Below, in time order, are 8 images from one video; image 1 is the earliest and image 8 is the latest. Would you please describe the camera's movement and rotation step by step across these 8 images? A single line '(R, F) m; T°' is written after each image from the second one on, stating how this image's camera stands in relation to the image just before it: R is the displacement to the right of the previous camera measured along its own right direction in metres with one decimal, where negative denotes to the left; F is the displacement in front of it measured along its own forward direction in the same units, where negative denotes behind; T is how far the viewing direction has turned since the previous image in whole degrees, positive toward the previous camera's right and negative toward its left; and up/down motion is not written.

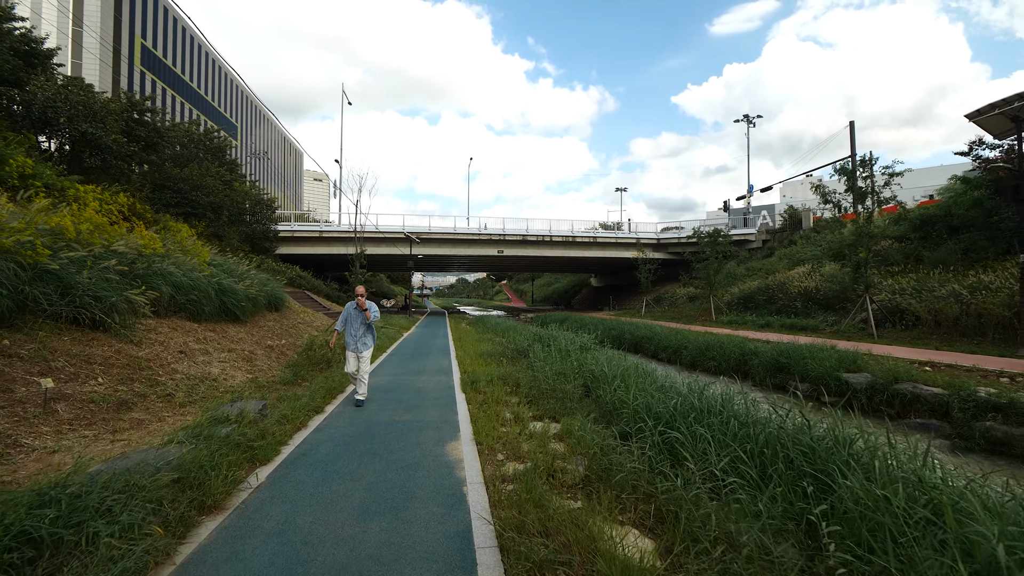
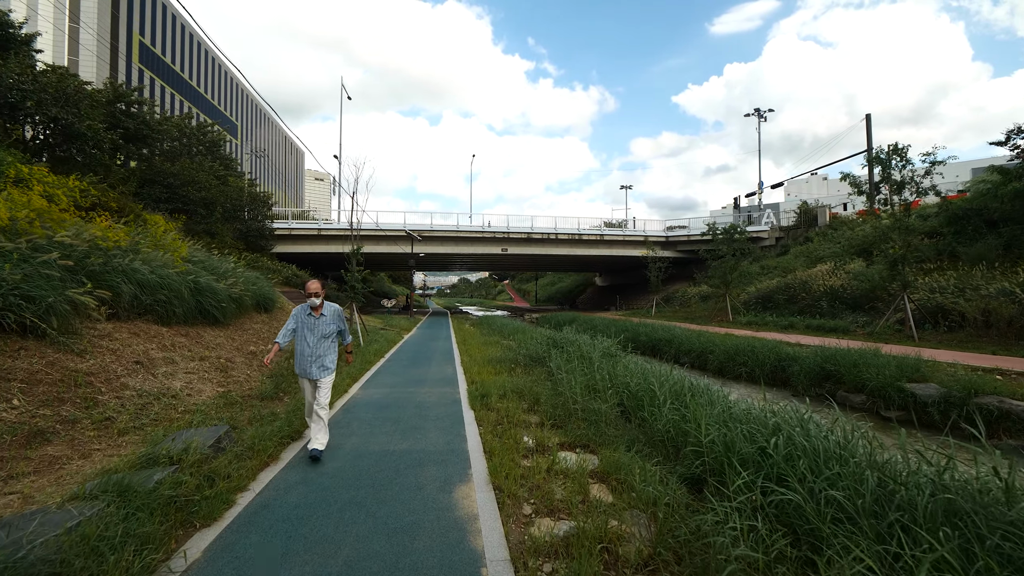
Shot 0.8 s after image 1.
(-0.2, +1.2) m; 0°
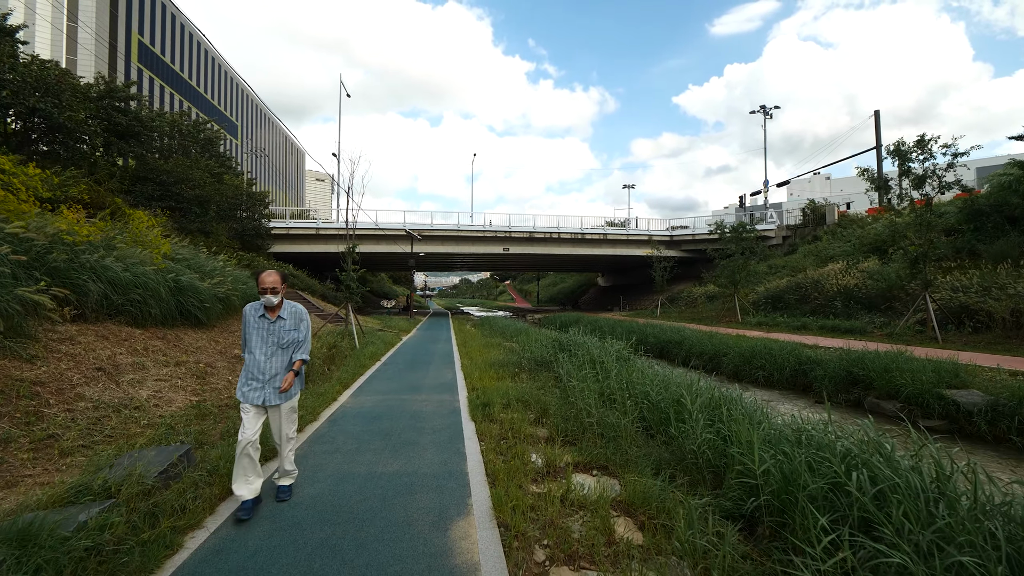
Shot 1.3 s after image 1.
(0.0, +0.7) m; 0°
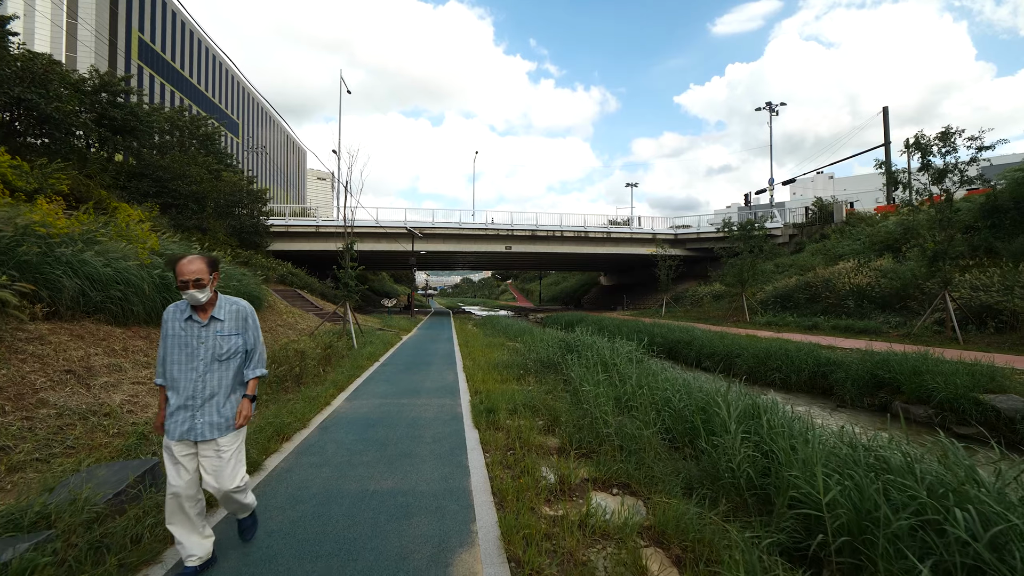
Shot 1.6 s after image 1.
(-0.1, +0.5) m; 0°
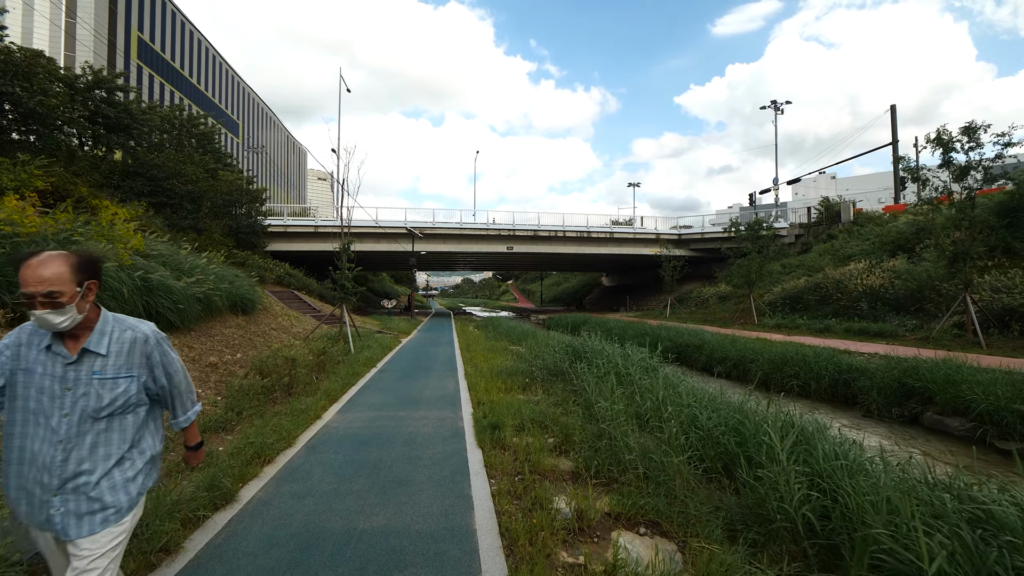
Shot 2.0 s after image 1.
(-0.1, +0.5) m; 0°
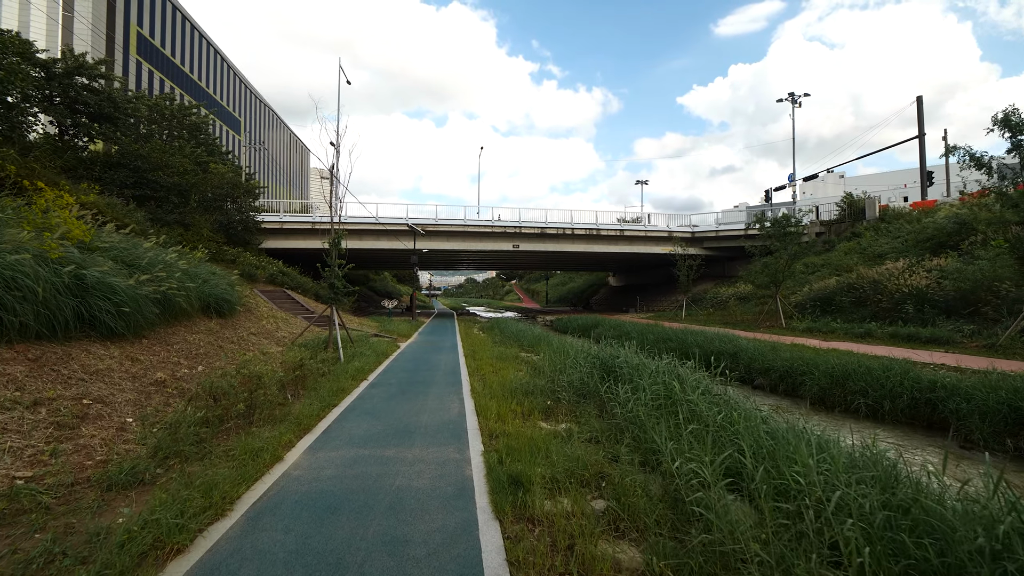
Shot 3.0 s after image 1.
(-0.2, +1.6) m; 0°
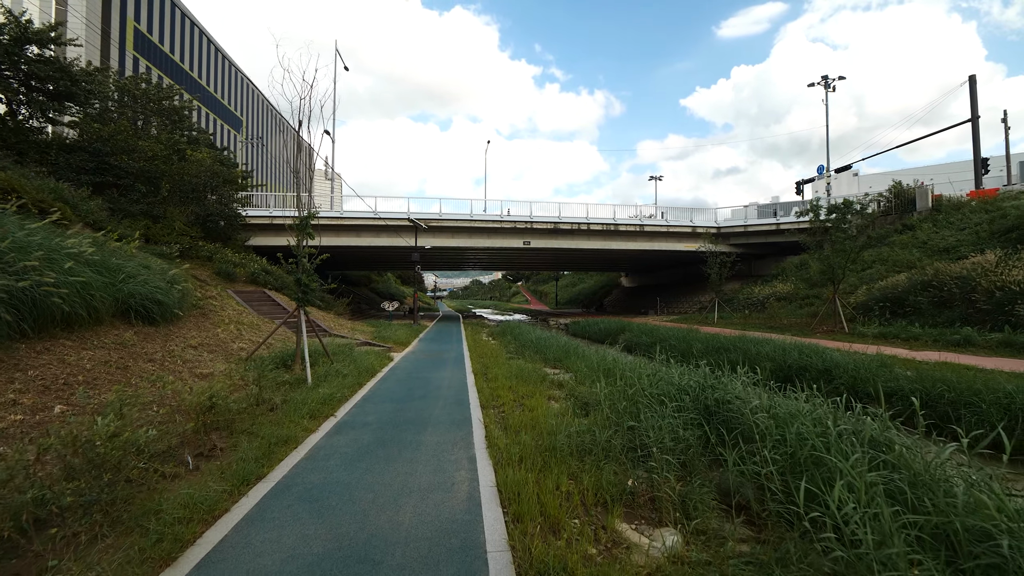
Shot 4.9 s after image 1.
(-0.4, +2.9) m; -1°
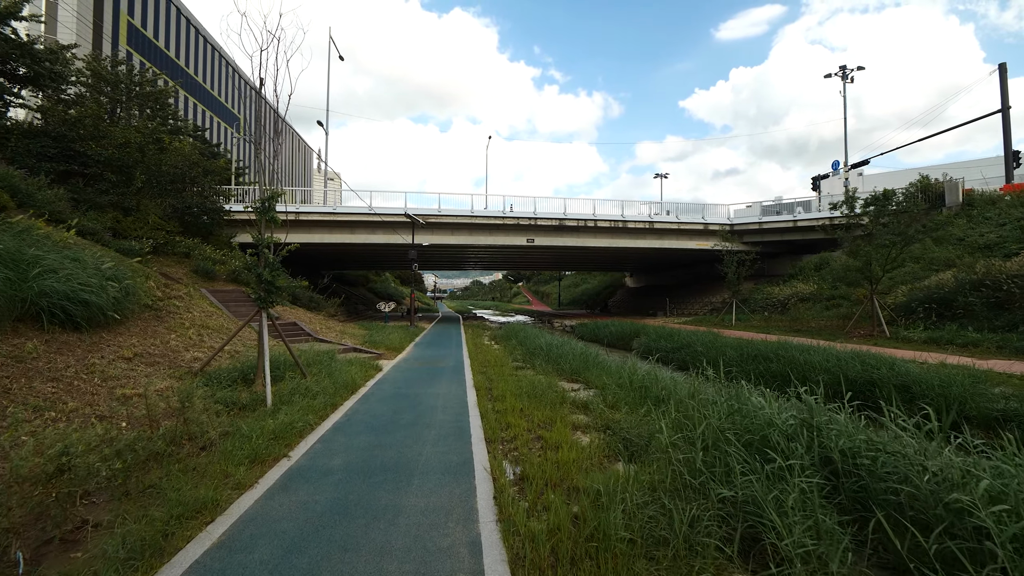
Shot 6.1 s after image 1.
(-0.2, +1.7) m; 0°
